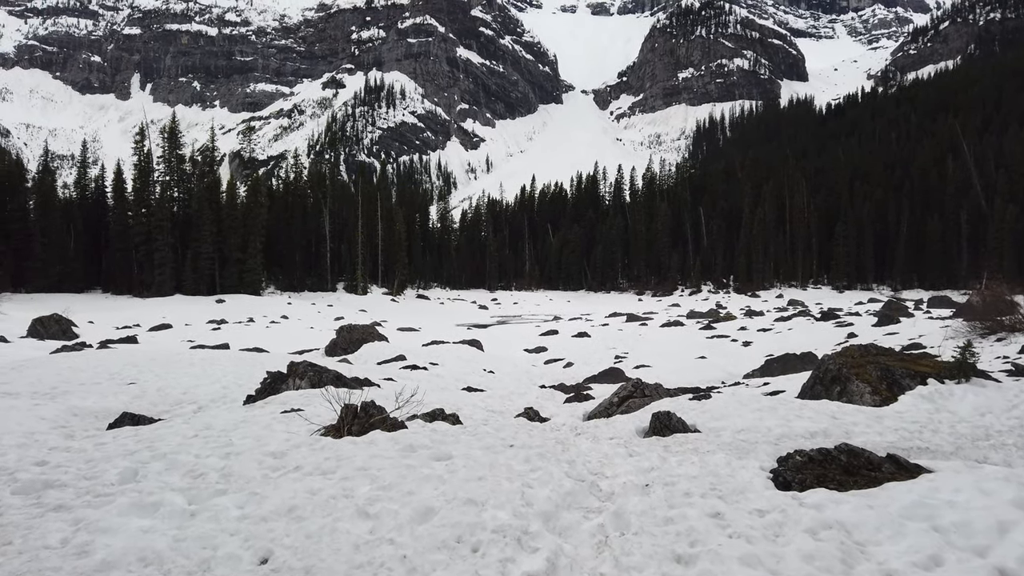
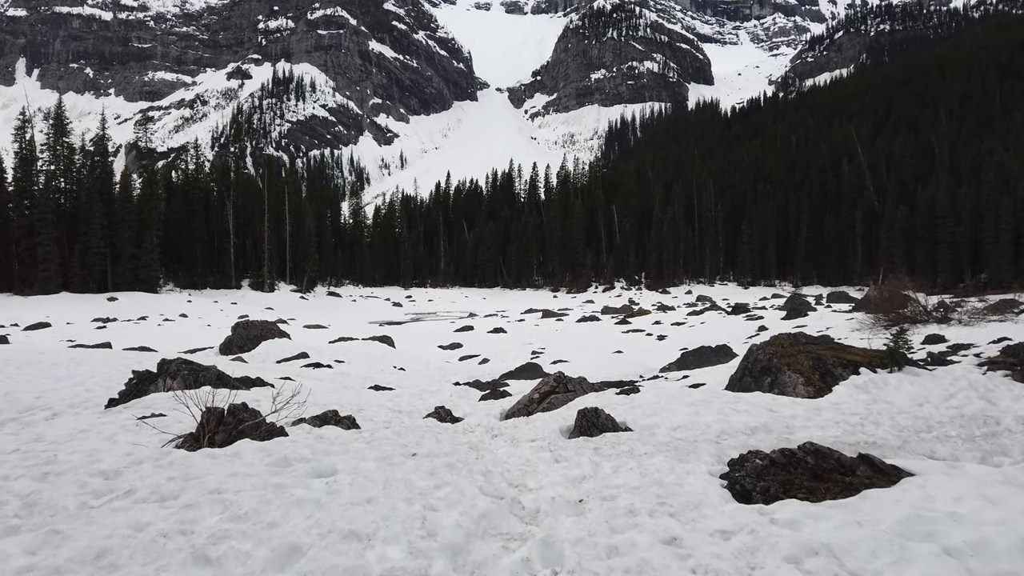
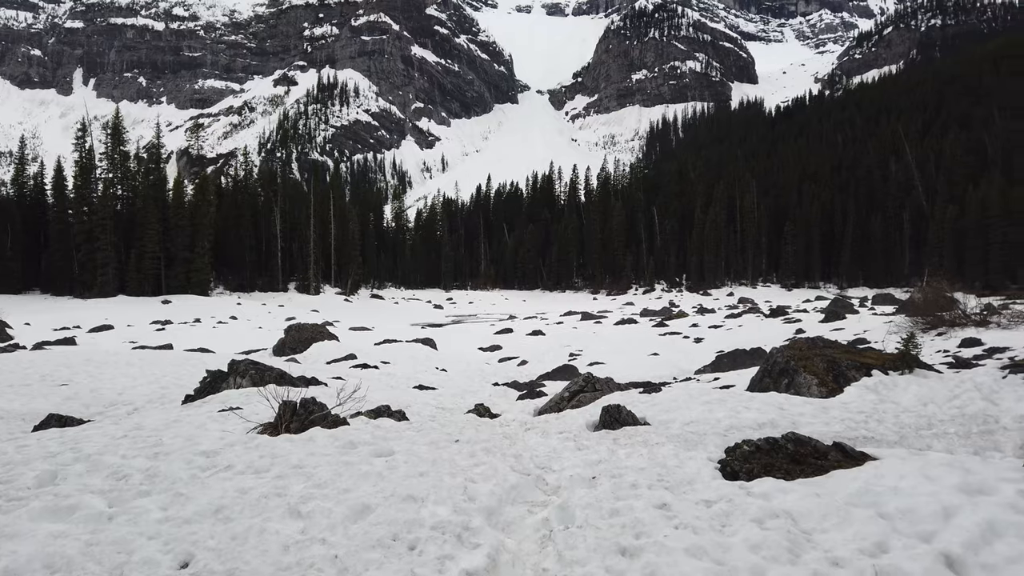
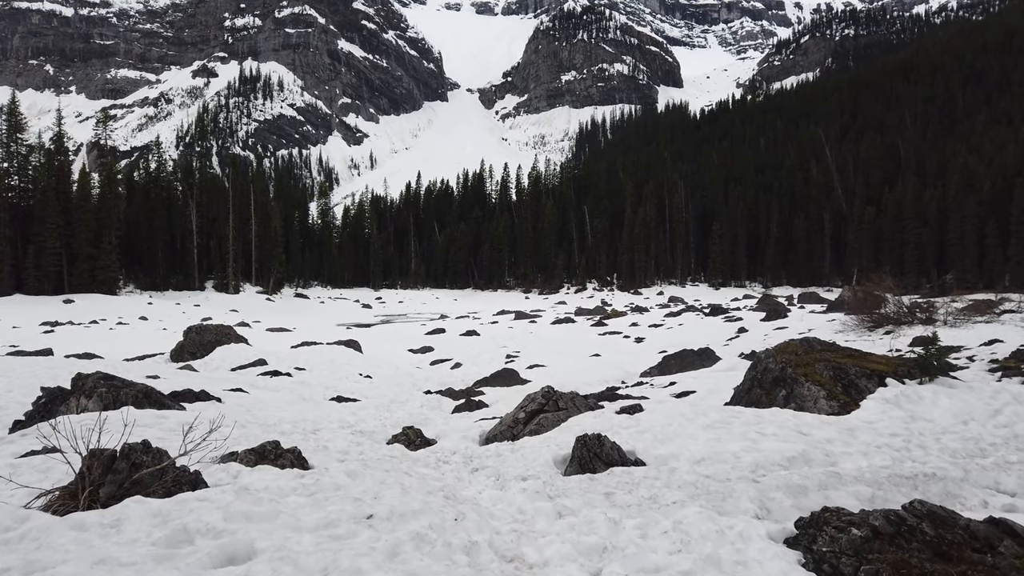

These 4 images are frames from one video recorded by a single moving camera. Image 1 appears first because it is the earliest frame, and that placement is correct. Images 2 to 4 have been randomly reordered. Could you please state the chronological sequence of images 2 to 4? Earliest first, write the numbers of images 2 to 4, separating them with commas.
3, 2, 4
